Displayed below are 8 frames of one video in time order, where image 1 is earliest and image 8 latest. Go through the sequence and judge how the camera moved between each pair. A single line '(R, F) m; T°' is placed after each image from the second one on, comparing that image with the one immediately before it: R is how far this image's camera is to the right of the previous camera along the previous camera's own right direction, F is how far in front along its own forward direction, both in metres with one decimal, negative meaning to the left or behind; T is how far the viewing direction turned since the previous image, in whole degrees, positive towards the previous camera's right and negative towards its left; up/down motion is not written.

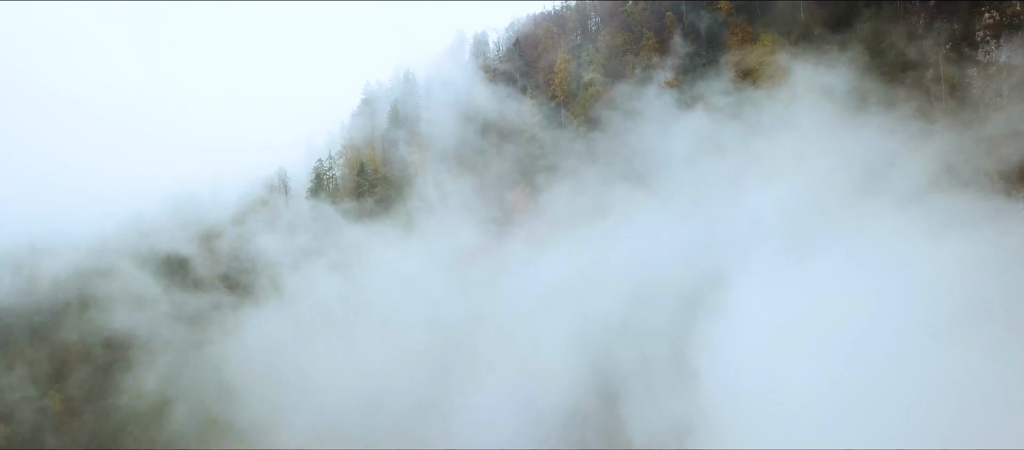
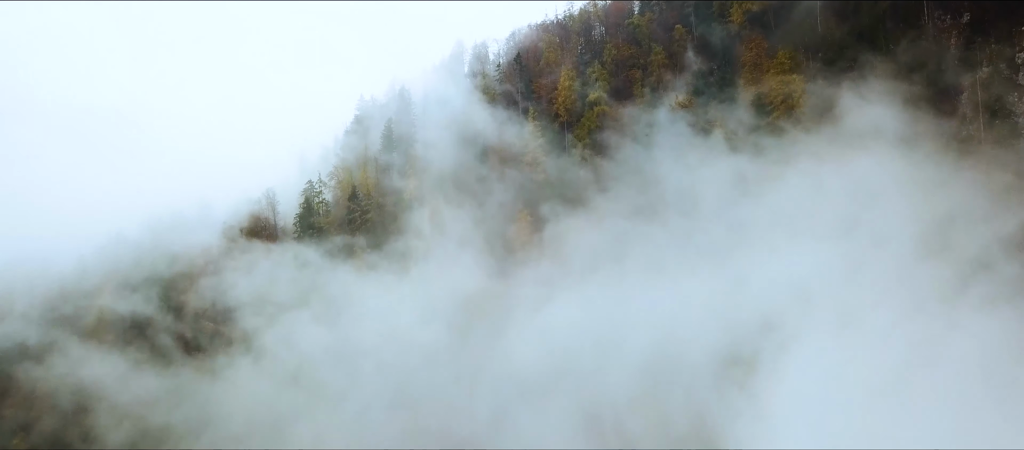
(-0.1, +1.2) m; 0°
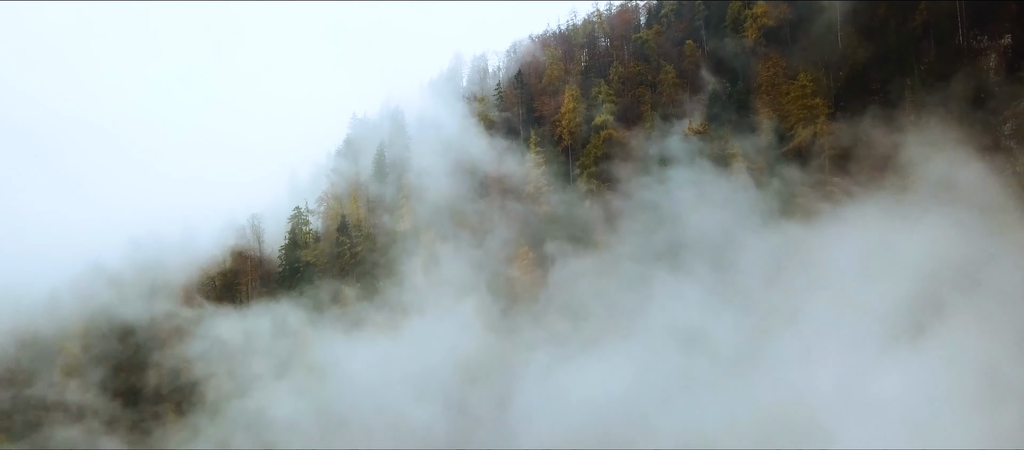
(-0.1, +1.3) m; 0°
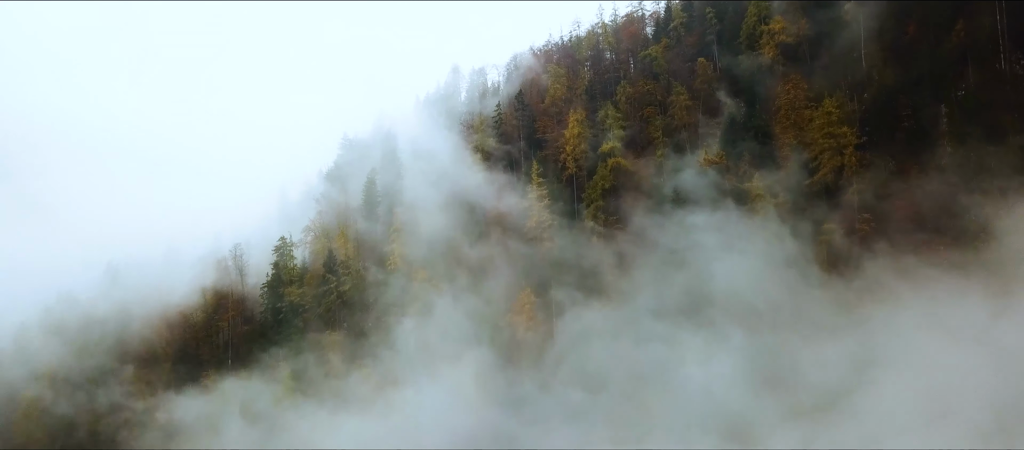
(-0.1, +1.4) m; 0°
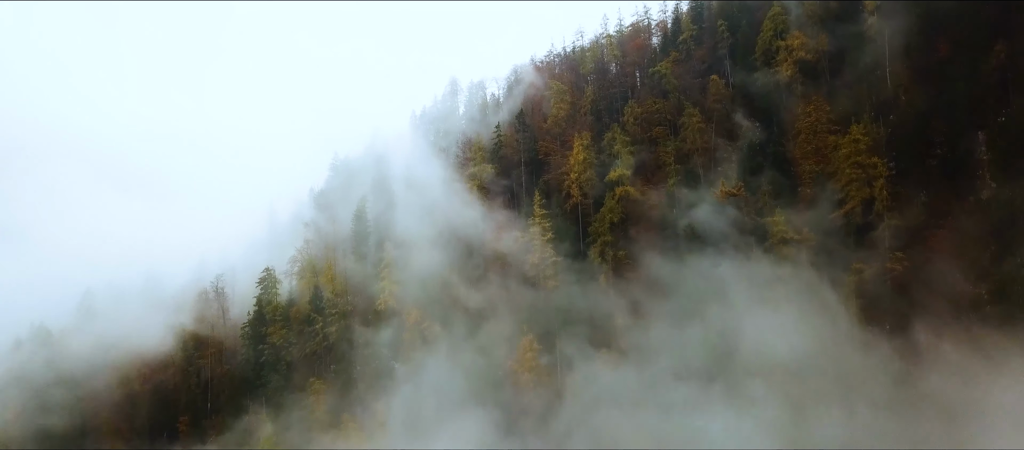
(0.0, +1.3) m; 0°
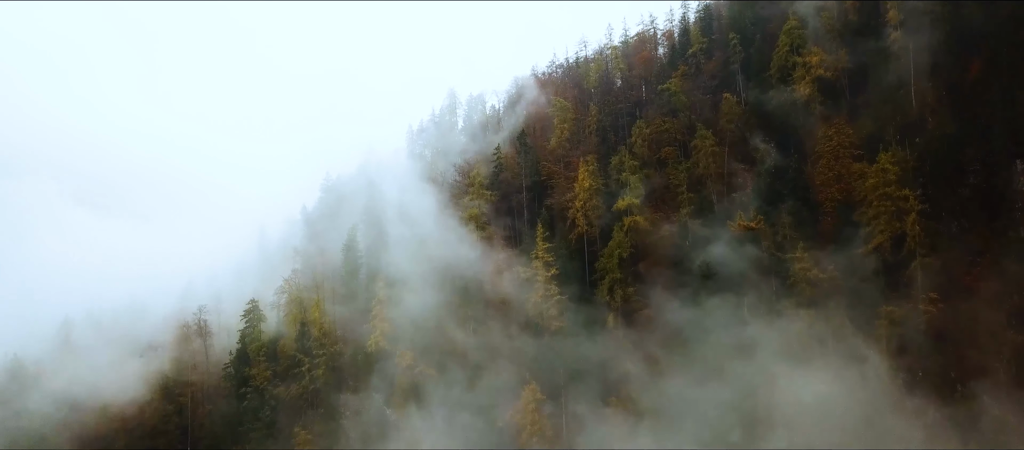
(0.0, +1.1) m; 0°
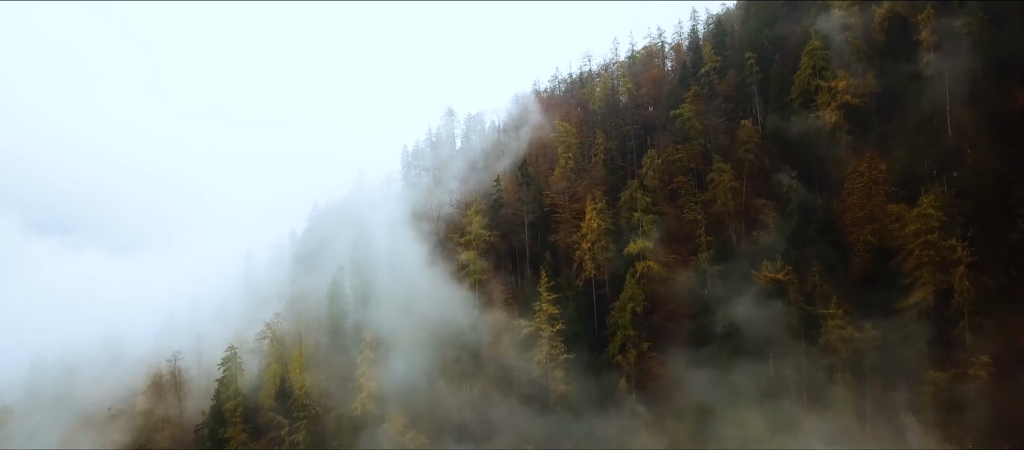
(0.0, +1.4) m; 0°
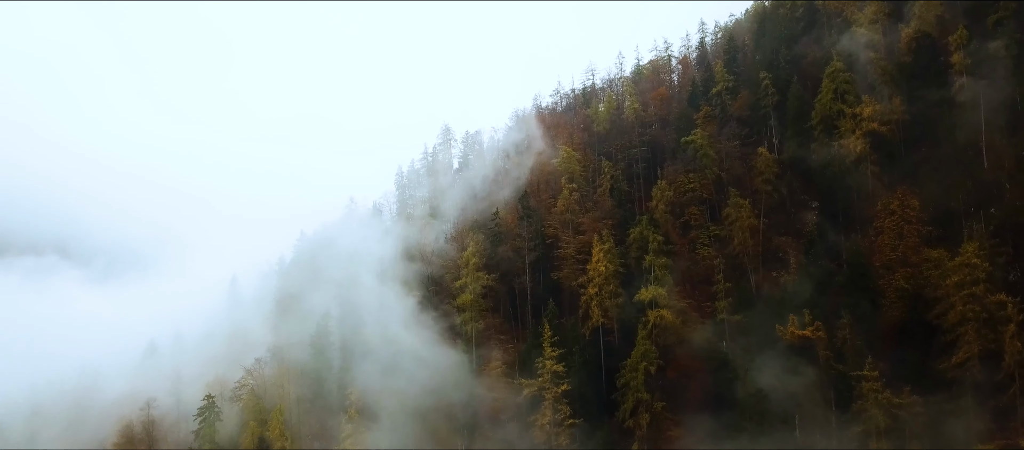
(0.0, +1.2) m; 0°
